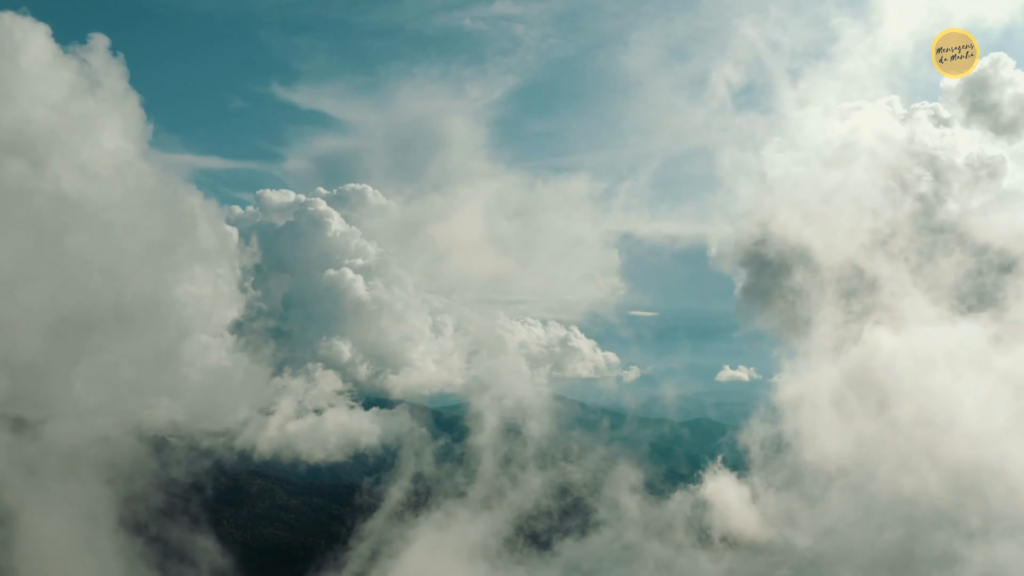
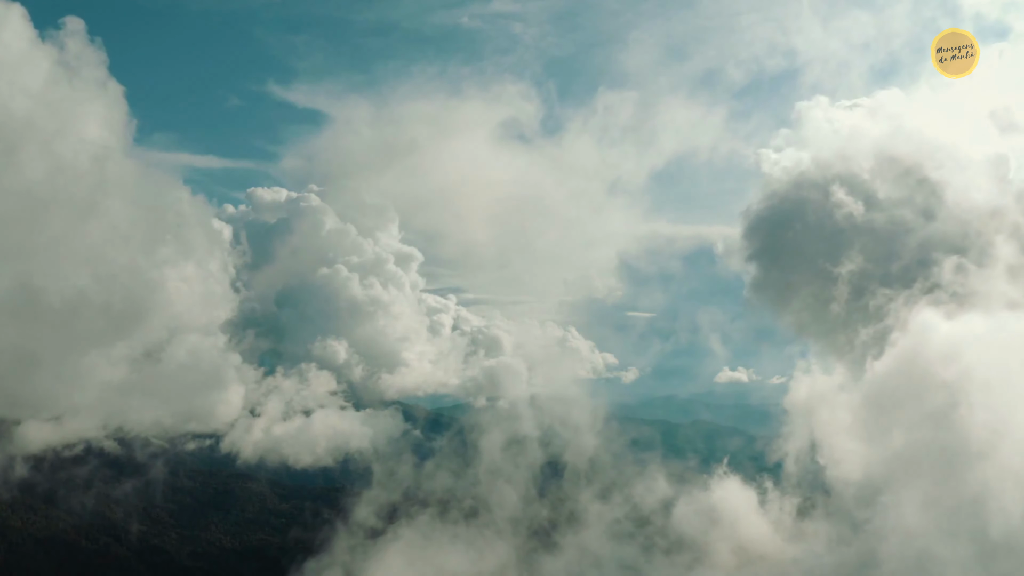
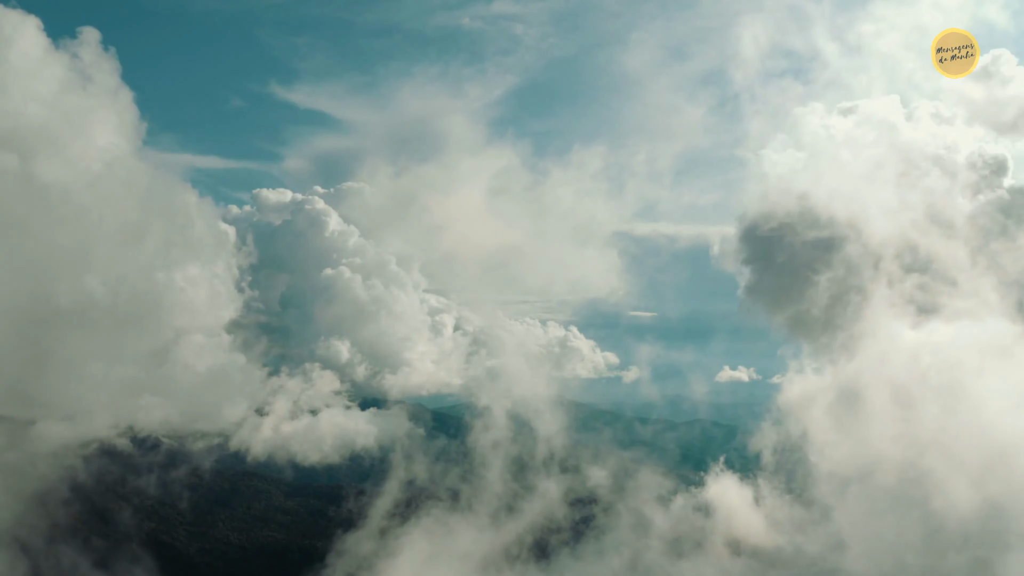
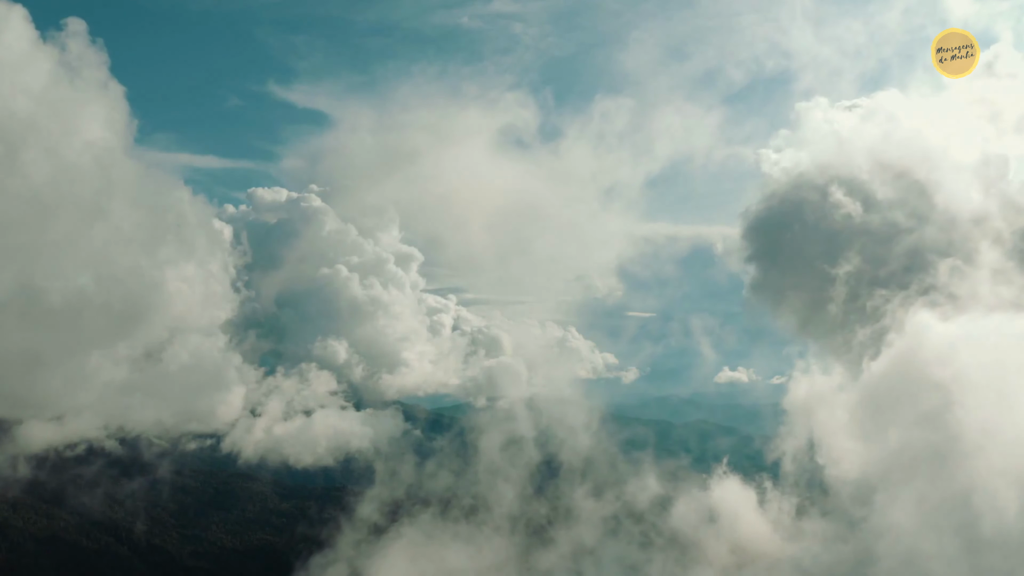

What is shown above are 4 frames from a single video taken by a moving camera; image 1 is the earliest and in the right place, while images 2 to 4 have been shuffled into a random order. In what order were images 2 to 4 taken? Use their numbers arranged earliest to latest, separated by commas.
3, 4, 2
